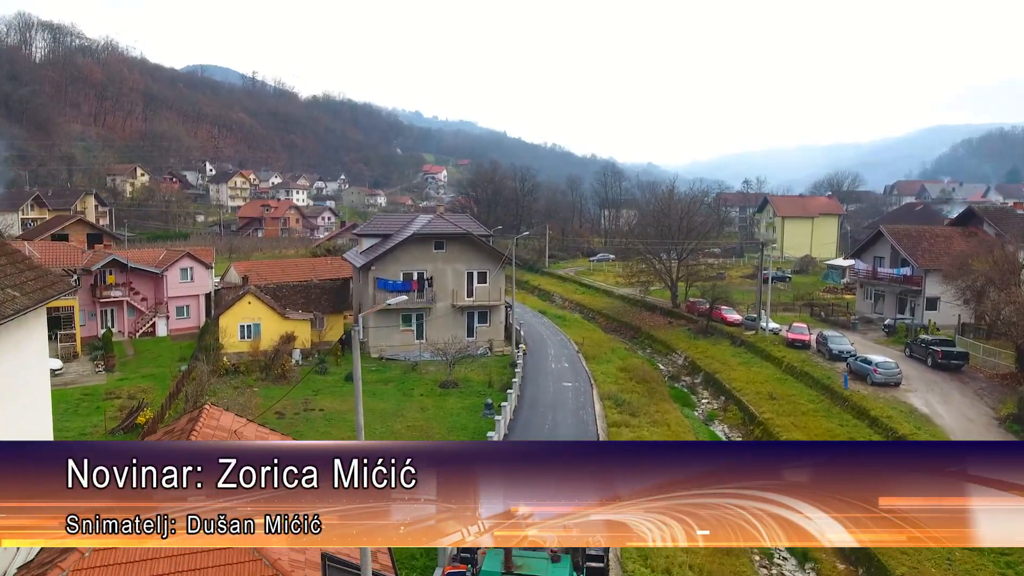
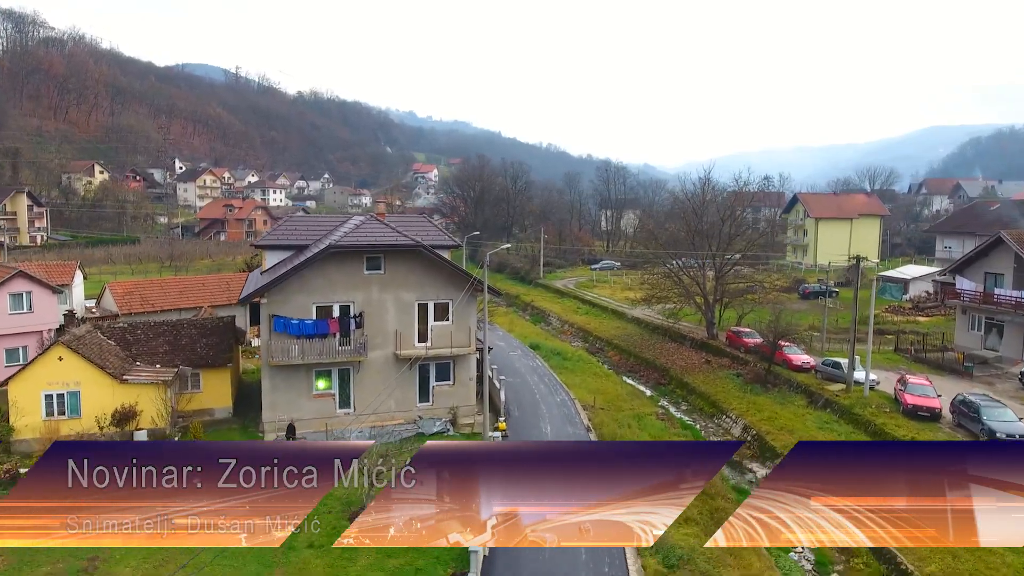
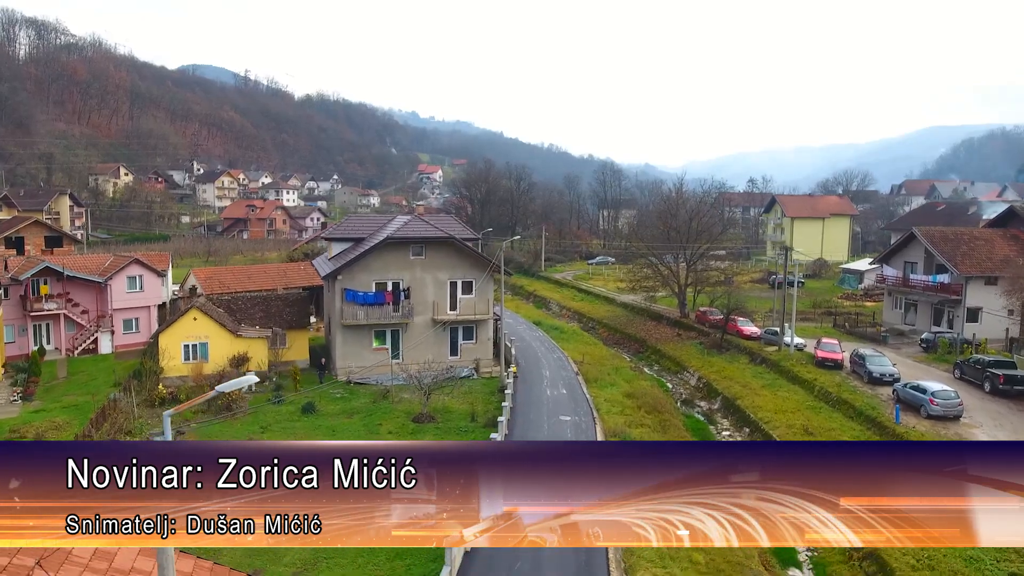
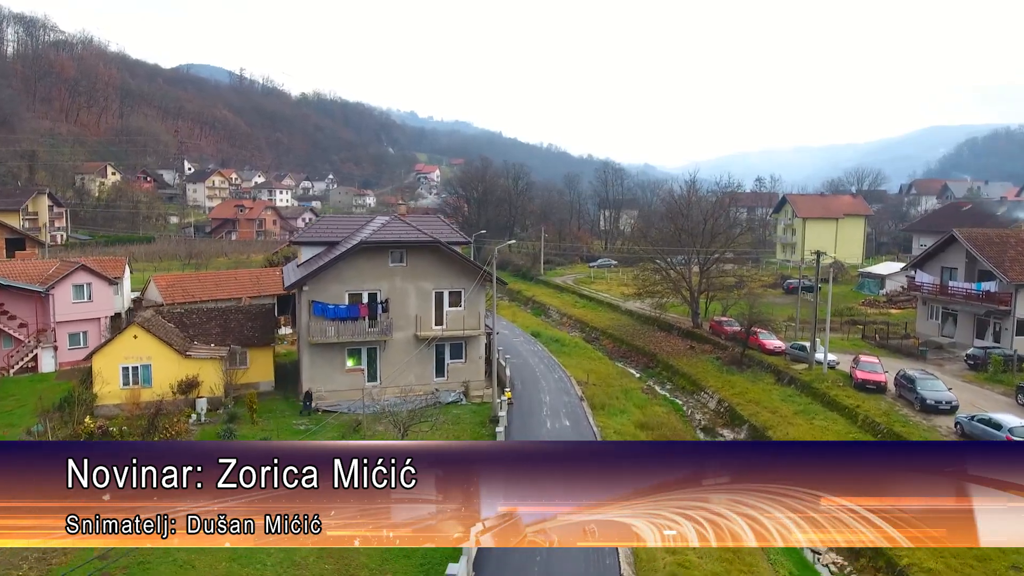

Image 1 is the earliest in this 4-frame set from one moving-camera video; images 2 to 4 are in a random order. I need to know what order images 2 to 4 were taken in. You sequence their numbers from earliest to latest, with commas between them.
3, 4, 2
